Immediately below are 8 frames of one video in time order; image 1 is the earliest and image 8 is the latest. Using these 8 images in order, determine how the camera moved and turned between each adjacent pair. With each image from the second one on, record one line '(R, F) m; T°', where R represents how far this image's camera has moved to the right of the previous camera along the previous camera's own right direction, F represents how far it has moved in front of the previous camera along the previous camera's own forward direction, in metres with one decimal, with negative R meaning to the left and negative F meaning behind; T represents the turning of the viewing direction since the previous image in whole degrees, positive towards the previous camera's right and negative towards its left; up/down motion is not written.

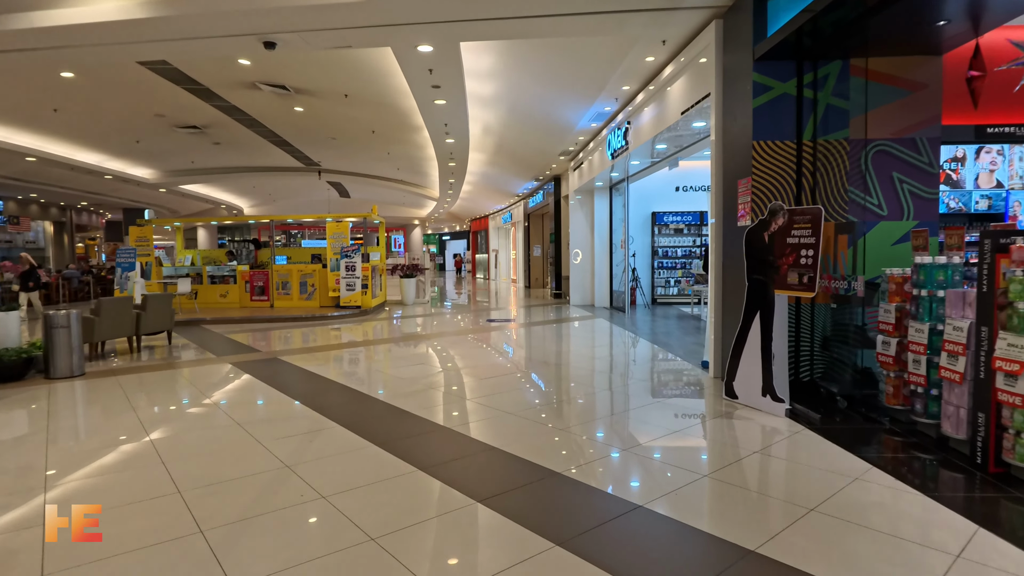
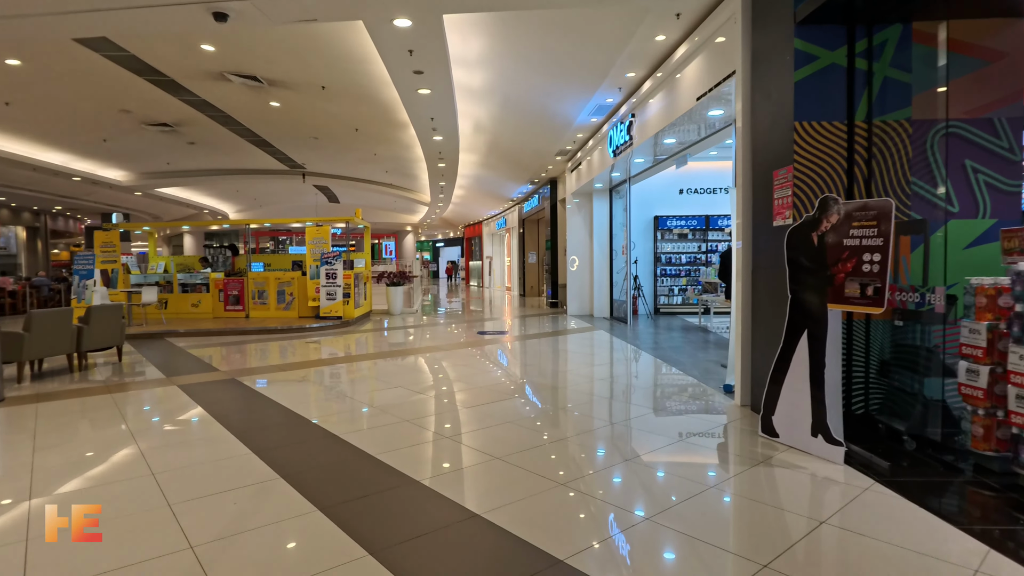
(0.0, +0.7) m; 0°
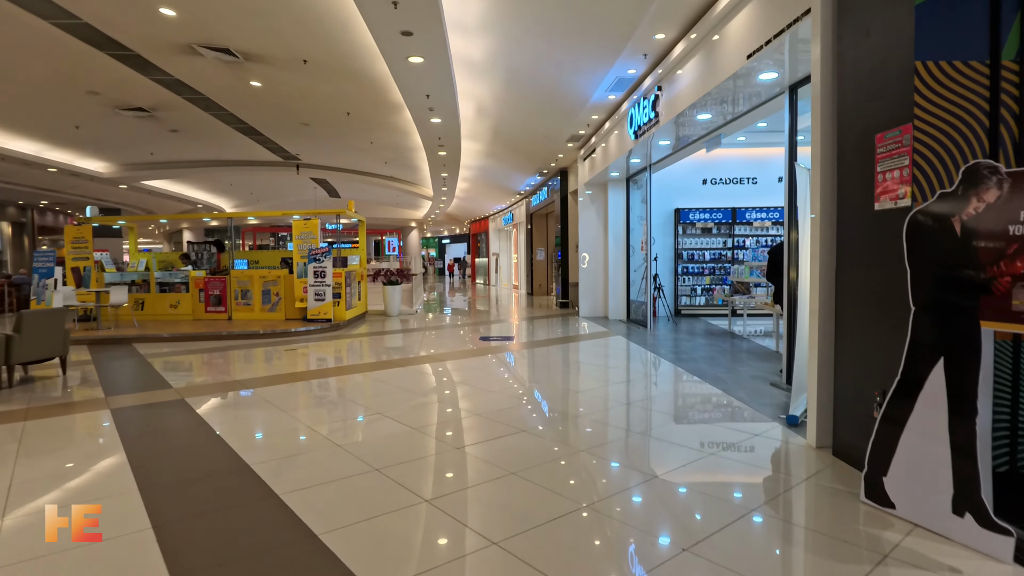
(0.0, +0.9) m; -1°
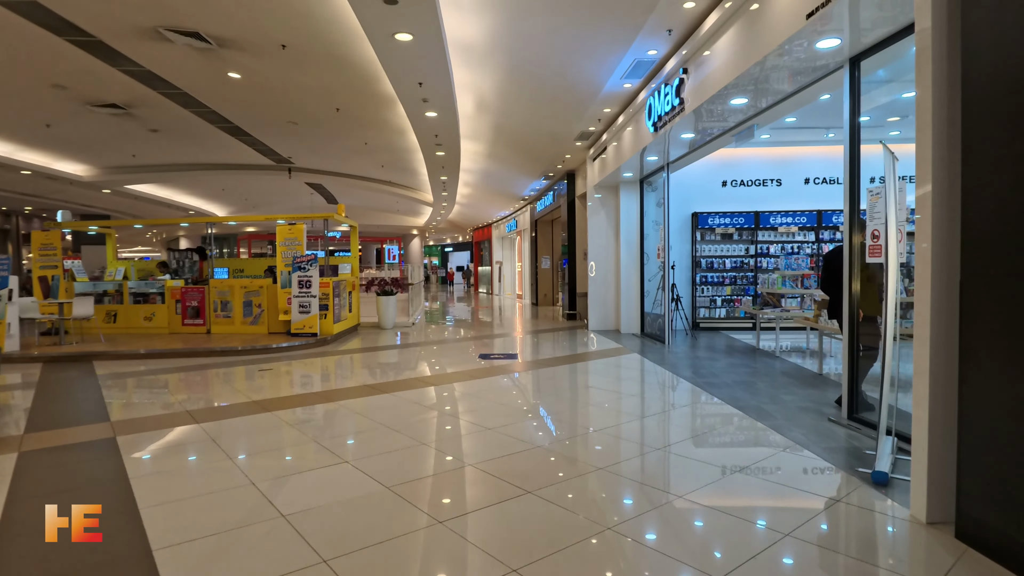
(0.0, +0.7) m; 0°
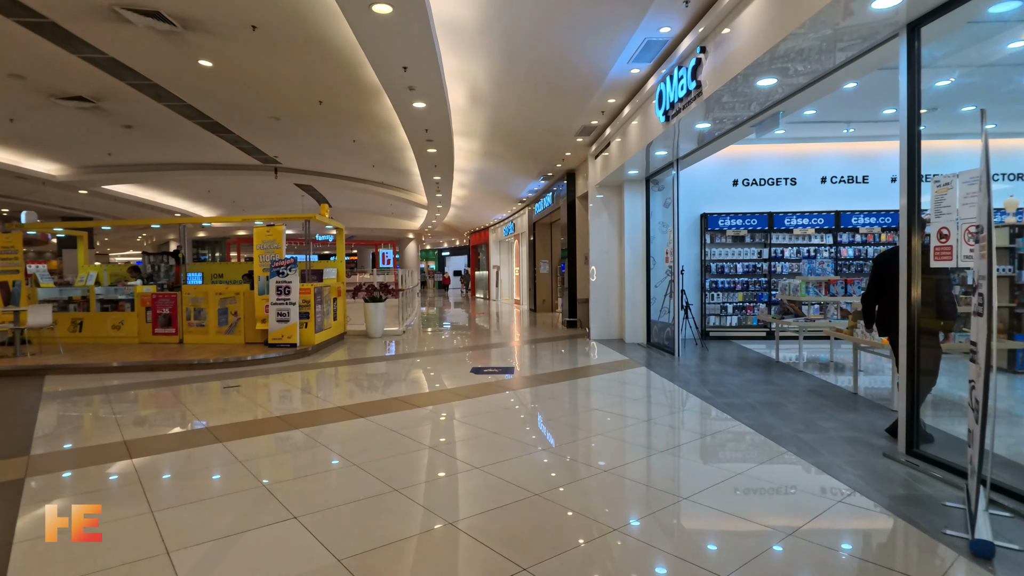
(0.0, +0.6) m; 0°
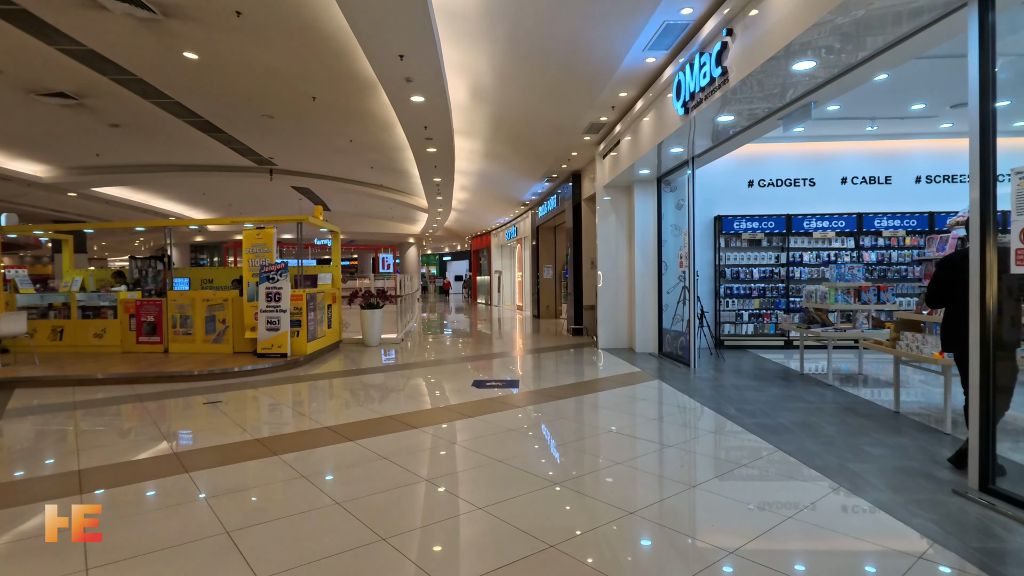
(0.0, +0.4) m; 0°
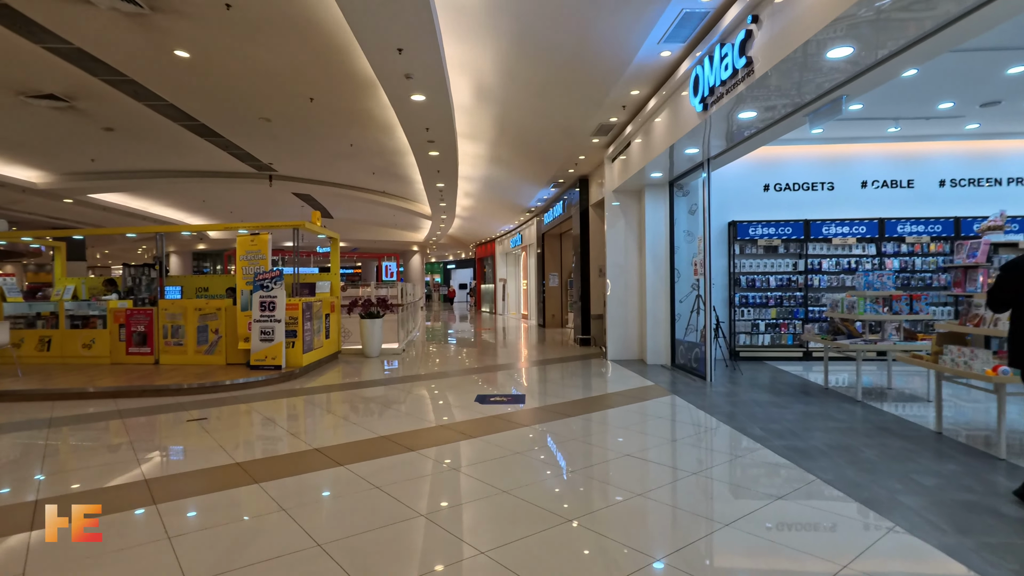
(0.0, +0.3) m; 0°
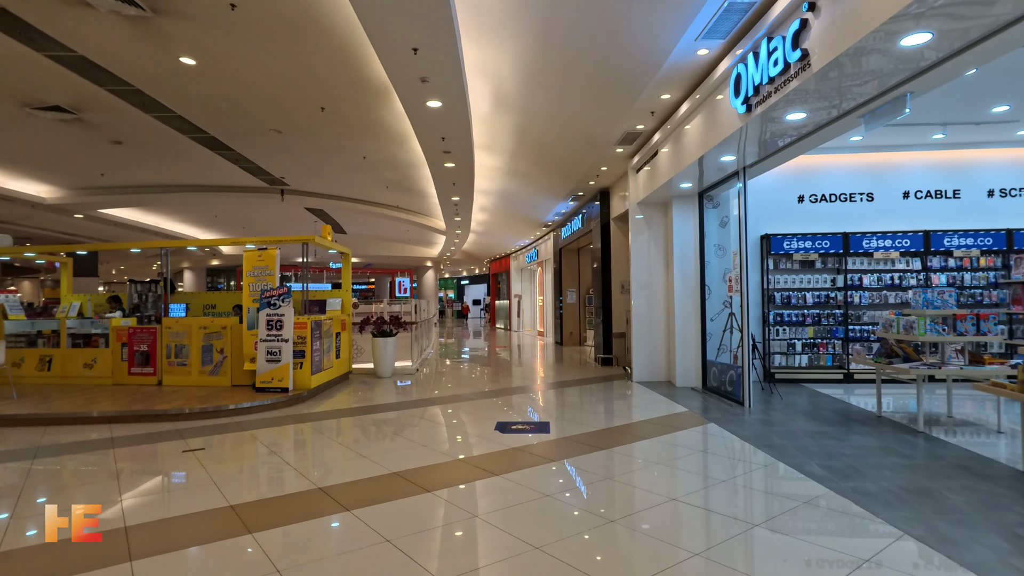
(-0.1, +0.4) m; -1°
